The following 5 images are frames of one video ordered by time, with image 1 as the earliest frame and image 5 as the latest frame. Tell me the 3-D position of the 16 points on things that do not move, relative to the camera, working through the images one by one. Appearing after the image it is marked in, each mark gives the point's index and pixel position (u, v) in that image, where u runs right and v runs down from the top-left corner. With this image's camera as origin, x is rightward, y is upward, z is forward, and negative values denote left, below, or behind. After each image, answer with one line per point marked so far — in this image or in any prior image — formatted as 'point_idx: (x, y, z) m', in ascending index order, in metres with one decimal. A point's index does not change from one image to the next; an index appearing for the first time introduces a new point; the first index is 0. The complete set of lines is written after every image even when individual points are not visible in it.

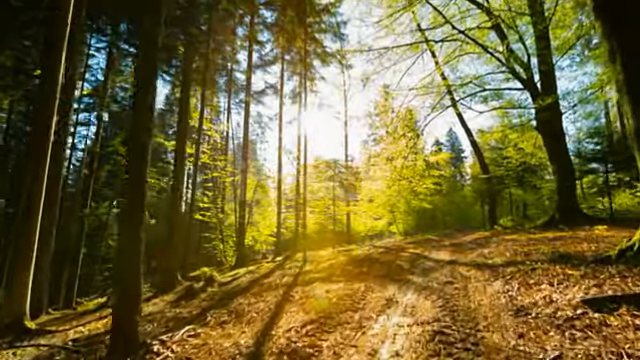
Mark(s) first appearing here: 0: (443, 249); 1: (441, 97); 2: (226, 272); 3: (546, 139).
0: (+2.7, -1.5, +8.7) m
1: (+2.9, +1.9, +9.8) m
2: (-2.6, -2.5, +10.6) m
3: (+5.3, +1.0, +9.5) m
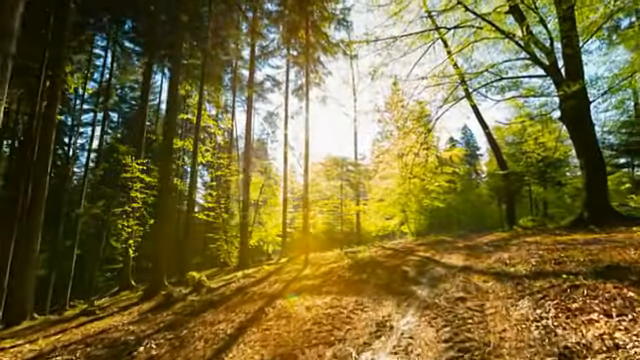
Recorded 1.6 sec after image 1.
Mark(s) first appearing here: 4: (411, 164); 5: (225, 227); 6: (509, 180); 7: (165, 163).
0: (+2.7, -1.4, +7.9) m
1: (+3.0, +2.0, +9.0) m
2: (-2.5, -2.4, +10.0) m
3: (+5.4, +1.1, +8.6) m
4: (+2.3, +0.3, +10.2) m
5: (-4.2, -2.1, +17.5) m
6: (+6.6, -0.1, +13.9) m
7: (-4.4, +0.4, +11.2) m
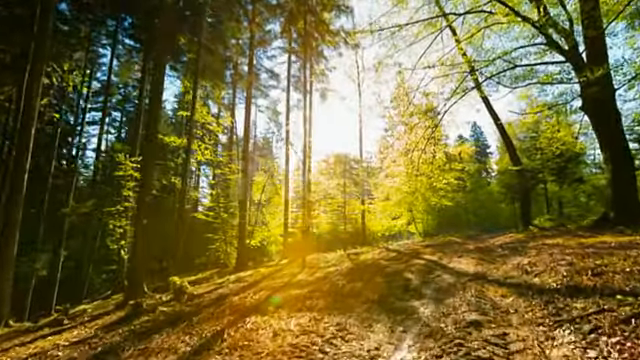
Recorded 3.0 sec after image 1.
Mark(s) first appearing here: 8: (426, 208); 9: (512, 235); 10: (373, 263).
0: (+2.6, -1.3, +7.2) m
1: (+2.9, +2.1, +8.3) m
2: (-2.5, -2.3, +9.4) m
3: (+5.3, +1.2, +7.9) m
4: (+2.3, +0.4, +9.5) m
5: (-4.1, -2.0, +17.0) m
6: (+6.6, 0.0, +13.1) m
7: (-4.4, +0.5, +10.6) m
8: (+4.5, -1.2, +16.9) m
9: (+4.4, -1.3, +9.2) m
10: (+1.0, -1.6, +7.6) m
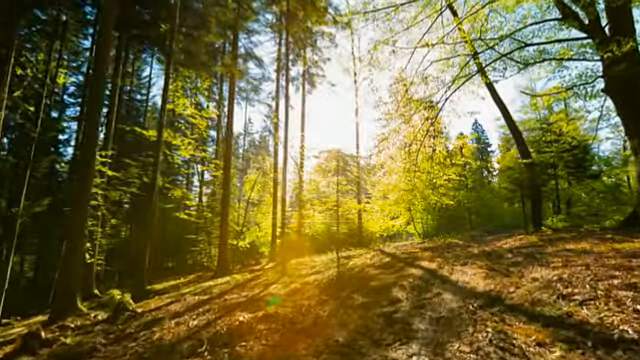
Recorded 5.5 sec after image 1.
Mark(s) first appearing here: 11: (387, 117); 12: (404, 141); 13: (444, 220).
0: (+2.3, -1.2, +6.1) m
1: (+2.6, +2.2, +7.2) m
2: (-2.8, -2.2, +8.4) m
3: (+5.0, +1.3, +6.8) m
4: (+2.0, +0.5, +8.4) m
5: (-4.4, -1.9, +15.9) m
6: (+6.3, +0.1, +12.0) m
7: (-4.8, +0.6, +9.5) m
8: (+4.2, -1.1, +15.8) m
9: (+4.1, -1.2, +8.2) m
10: (+0.7, -1.5, +6.5) m
11: (+1.3, +1.2, +7.9) m
12: (+1.7, +0.8, +8.1) m
13: (+5.5, -1.7, +17.7) m
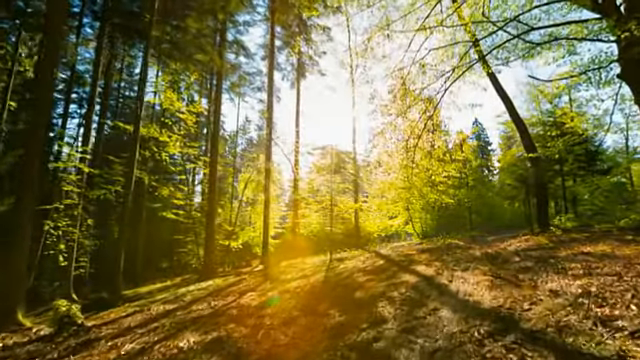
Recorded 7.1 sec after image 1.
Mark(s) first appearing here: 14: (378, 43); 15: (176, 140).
0: (+2.1, -1.2, +5.5) m
1: (+2.4, +2.3, +6.5) m
2: (-3.0, -2.1, +7.7) m
3: (+4.8, +1.4, +6.1) m
4: (+1.8, +0.6, +7.8) m
5: (-4.6, -1.8, +15.2) m
6: (+6.1, +0.2, +11.3) m
7: (-5.0, +0.7, +8.9) m
8: (+4.0, -1.0, +15.2) m
9: (+3.9, -1.1, +7.5) m
10: (+0.4, -1.4, +5.8) m
11: (+1.1, +1.3, +7.3) m
12: (+1.5, +0.9, +7.5) m
13: (+5.2, -1.6, +17.1) m
14: (+0.9, +2.5, +6.7) m
15: (-5.1, +1.5, +14.5) m
